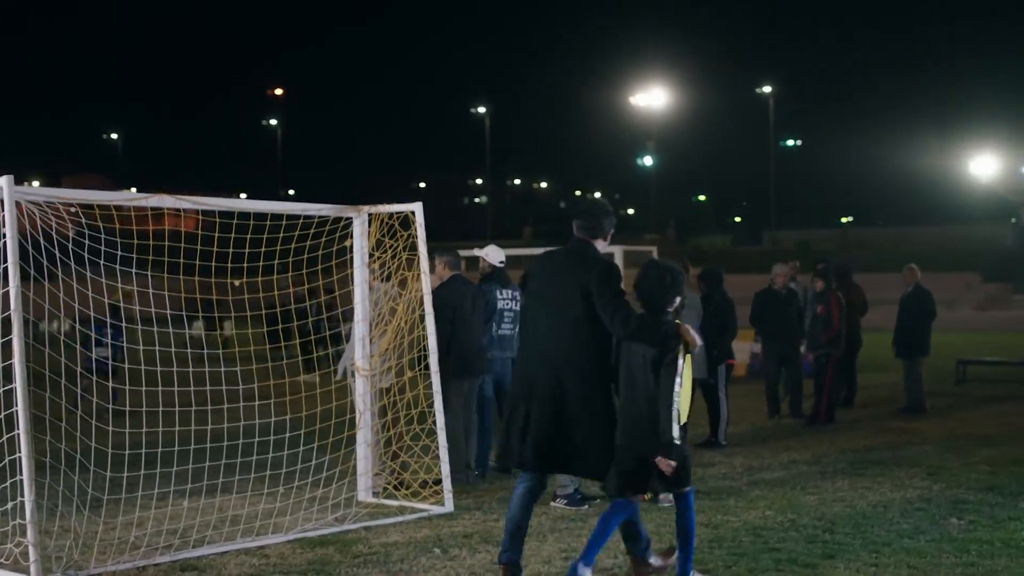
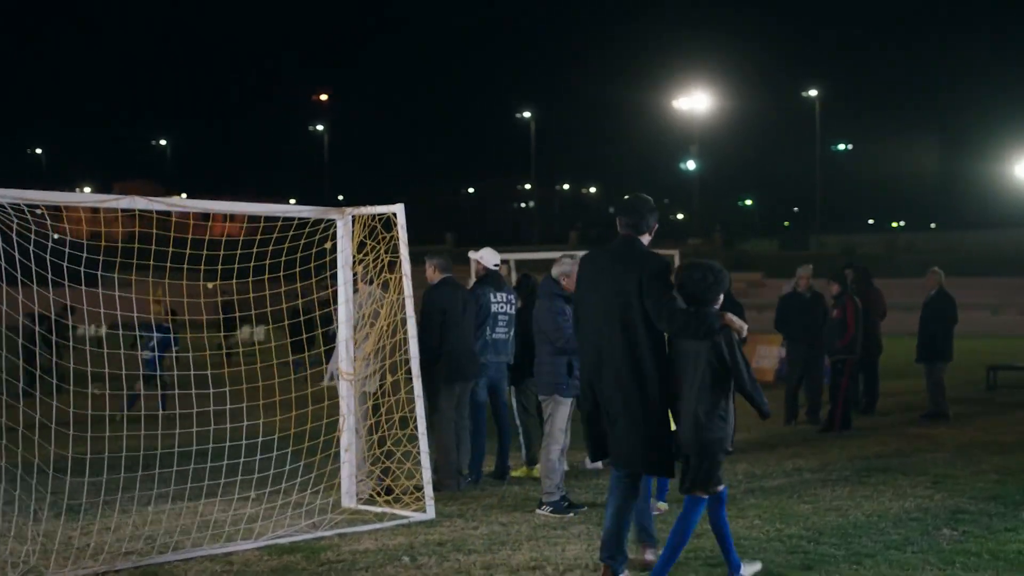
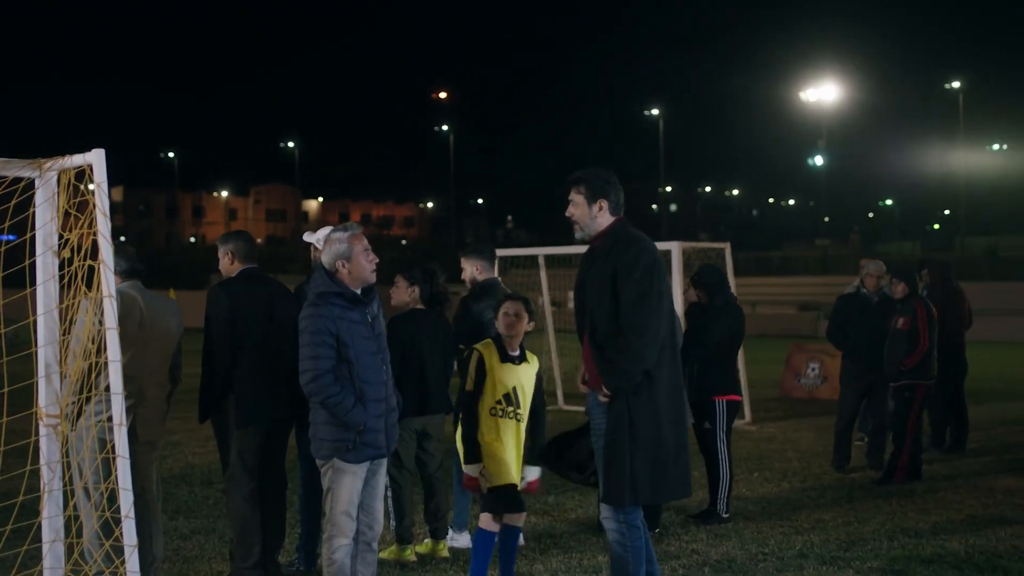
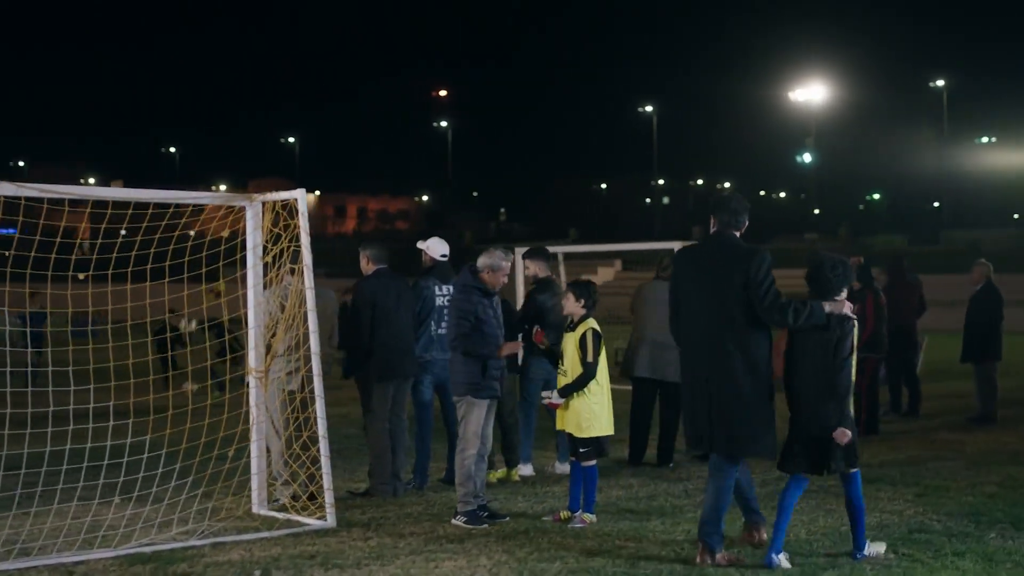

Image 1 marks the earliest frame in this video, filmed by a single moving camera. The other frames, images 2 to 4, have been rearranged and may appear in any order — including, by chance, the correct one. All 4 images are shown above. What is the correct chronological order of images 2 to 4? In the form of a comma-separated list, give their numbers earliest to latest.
2, 4, 3
